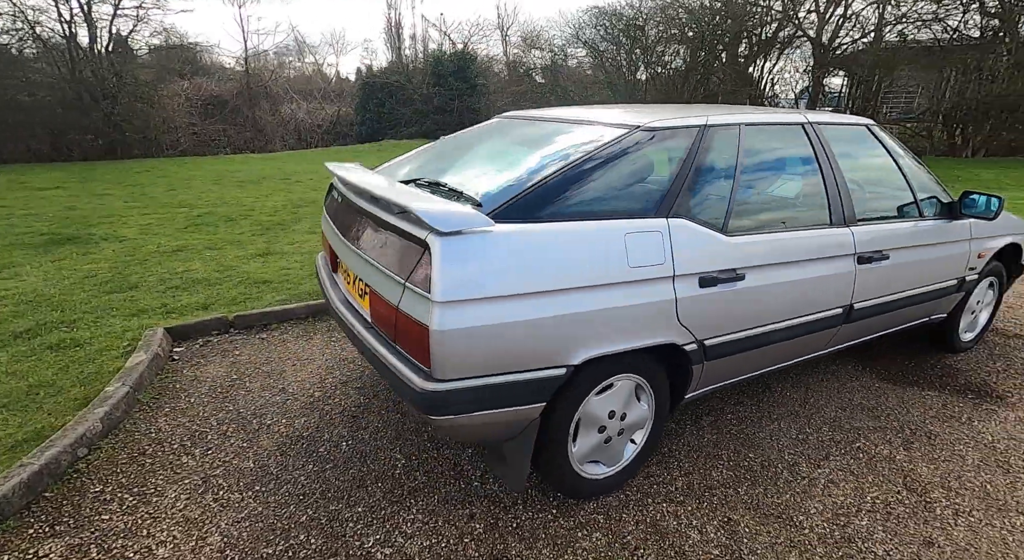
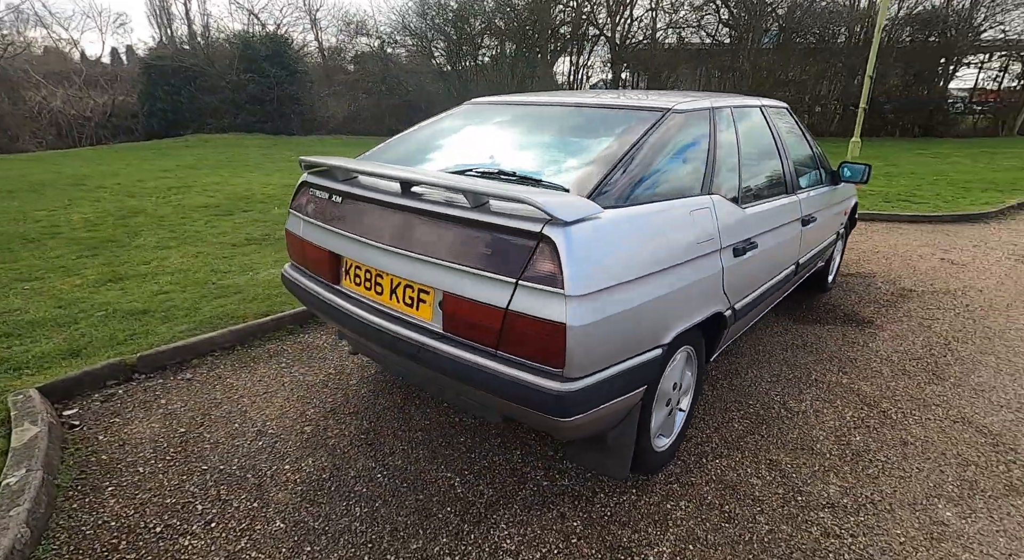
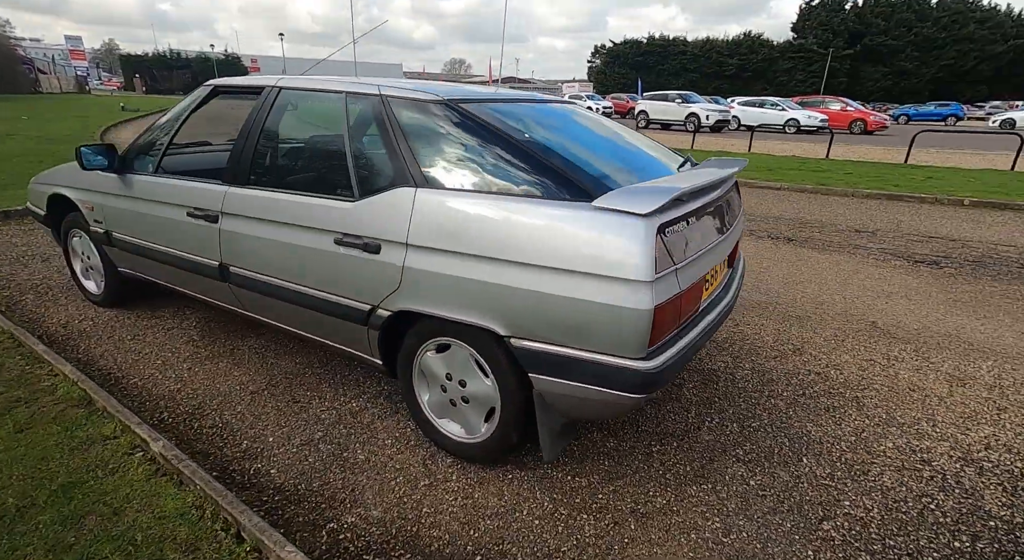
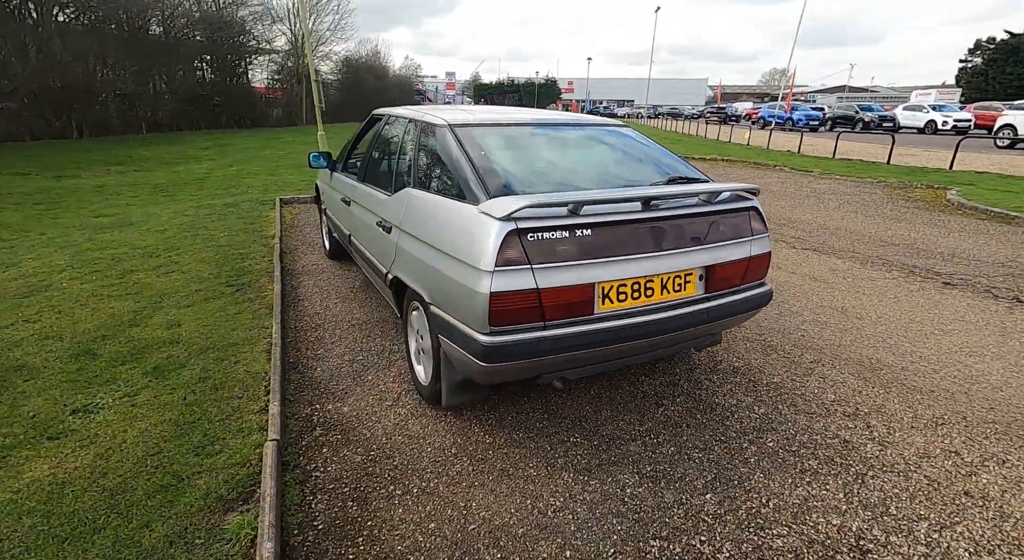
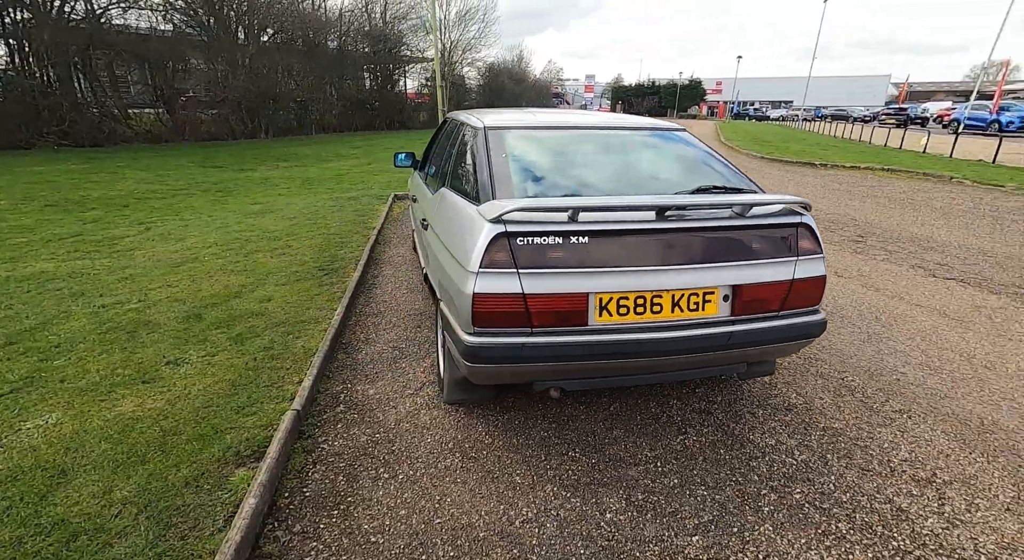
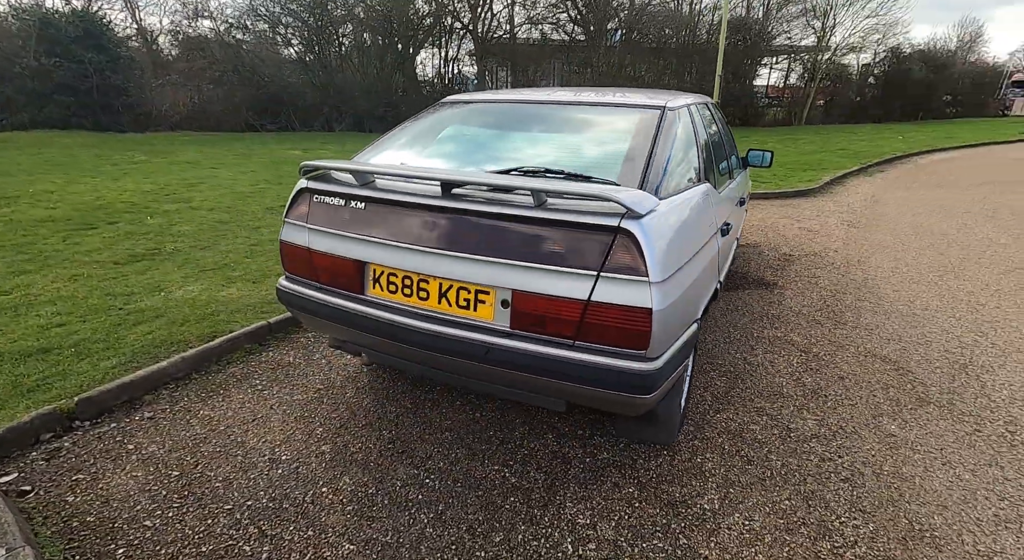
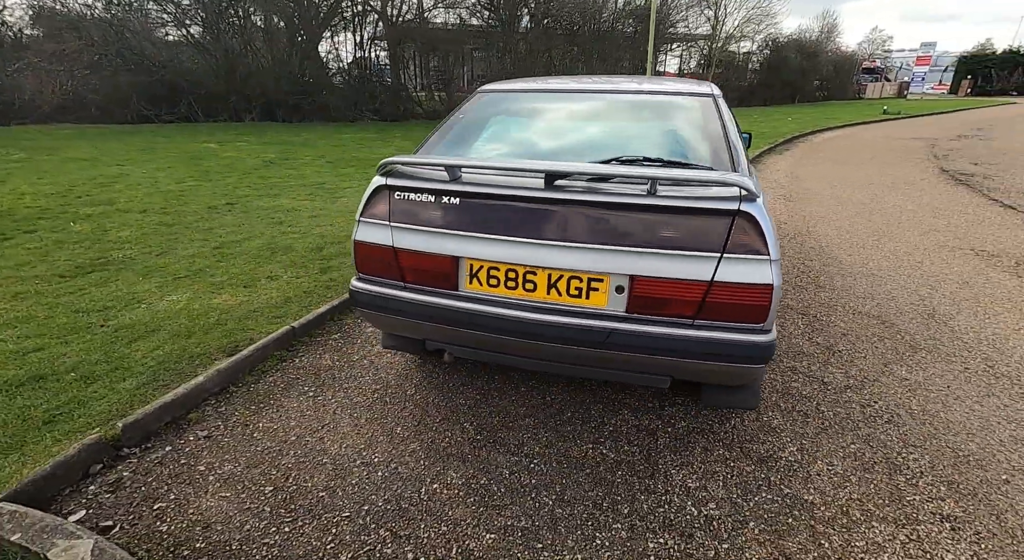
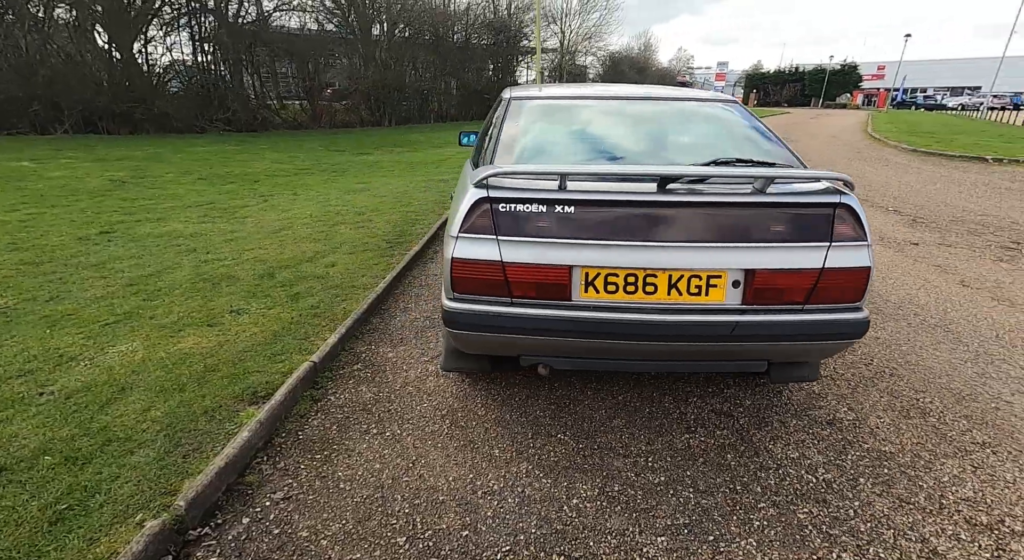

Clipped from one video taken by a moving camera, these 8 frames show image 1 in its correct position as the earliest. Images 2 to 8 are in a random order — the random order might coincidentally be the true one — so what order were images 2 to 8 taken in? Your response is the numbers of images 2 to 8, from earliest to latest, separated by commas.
2, 6, 7, 8, 5, 4, 3
